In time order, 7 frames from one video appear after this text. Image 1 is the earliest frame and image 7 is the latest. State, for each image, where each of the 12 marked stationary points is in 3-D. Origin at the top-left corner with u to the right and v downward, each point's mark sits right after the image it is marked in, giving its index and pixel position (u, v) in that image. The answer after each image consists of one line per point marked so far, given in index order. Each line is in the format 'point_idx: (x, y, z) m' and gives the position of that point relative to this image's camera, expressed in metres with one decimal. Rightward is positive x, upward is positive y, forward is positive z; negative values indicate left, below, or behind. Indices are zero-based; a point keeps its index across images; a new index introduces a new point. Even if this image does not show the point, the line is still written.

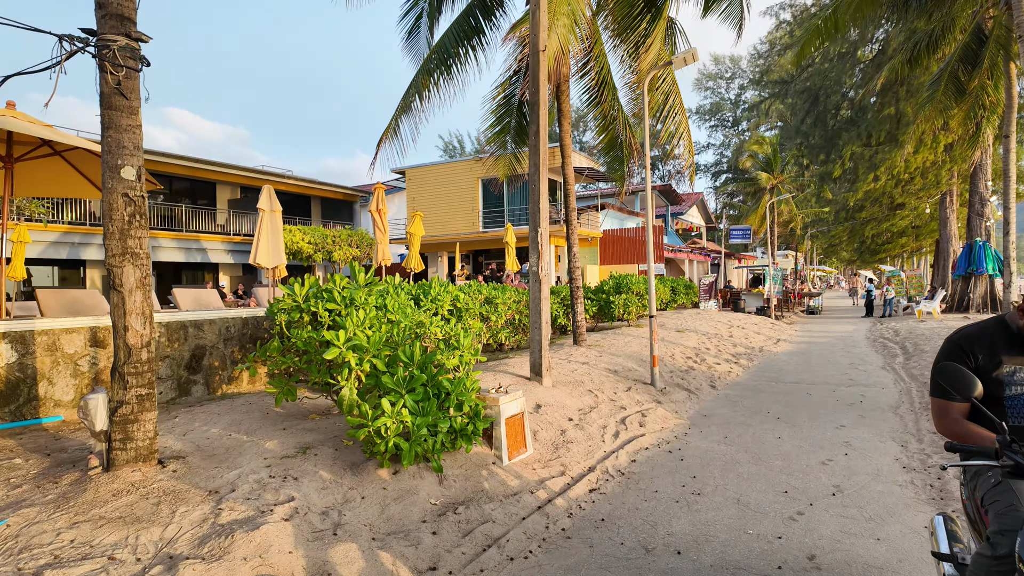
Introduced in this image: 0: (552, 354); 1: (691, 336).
0: (+0.5, -0.9, +8.5) m
1: (+3.8, -1.0, +12.7) m
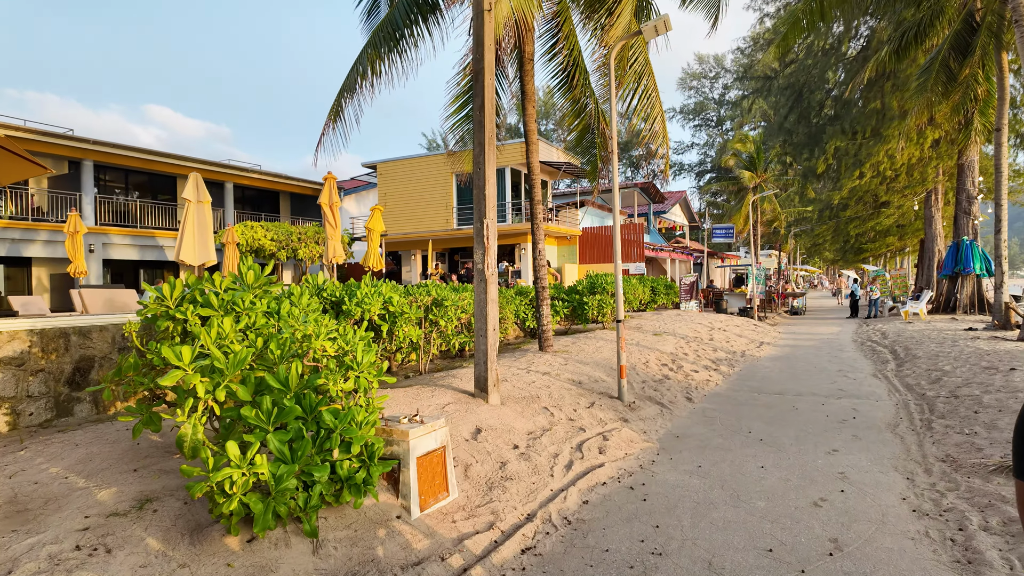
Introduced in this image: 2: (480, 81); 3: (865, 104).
0: (-0.1, -1.0, +7.5) m
1: (+3.1, -1.0, +11.8) m
2: (-0.3, +1.9, +5.6) m
3: (+11.6, +6.0, +19.8) m
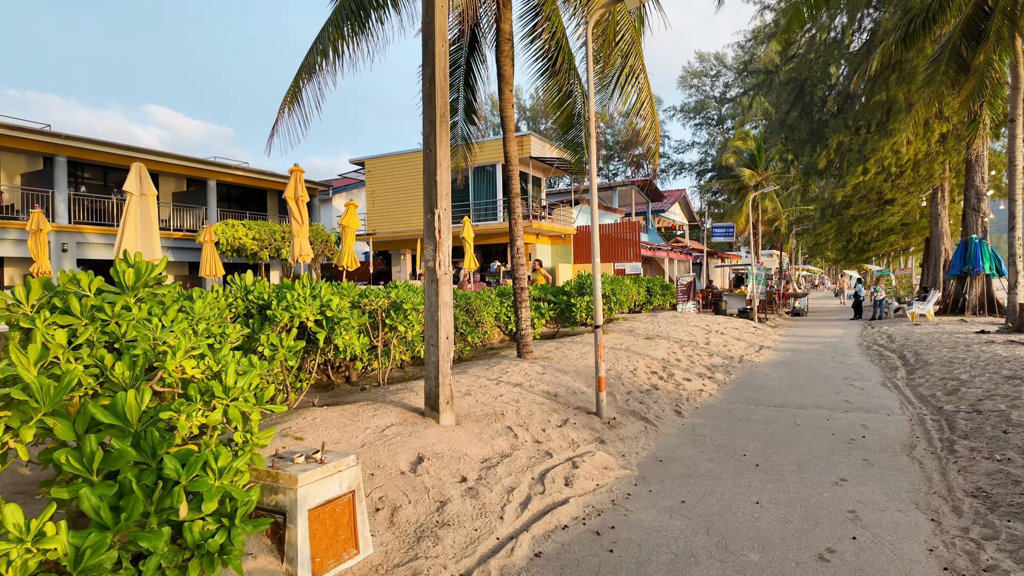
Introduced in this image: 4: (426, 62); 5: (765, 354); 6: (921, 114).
0: (-0.4, -1.0, +6.8) m
1: (+2.7, -1.0, +11.0) m
2: (-0.7, +1.9, +4.8) m
3: (+11.3, +6.0, +19.0) m
4: (-0.7, +1.8, +4.8) m
5: (+5.1, -1.3, +12.1) m
6: (+11.3, +4.8, +16.6) m
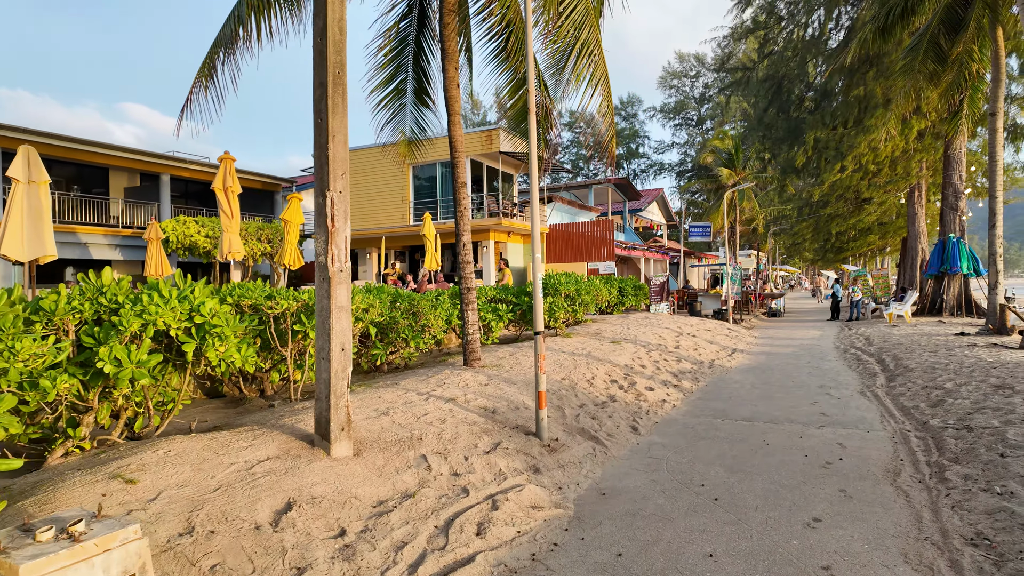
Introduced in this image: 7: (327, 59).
0: (-1.0, -1.0, +5.9) m
1: (+2.0, -1.0, +10.3) m
2: (-1.2, +1.9, +4.0) m
3: (+10.3, +6.0, +18.5) m
4: (-1.3, +1.8, +3.9) m
5: (+4.3, -1.3, +11.4) m
6: (+10.4, +4.8, +16.1) m
7: (-1.2, +1.5, +3.9) m
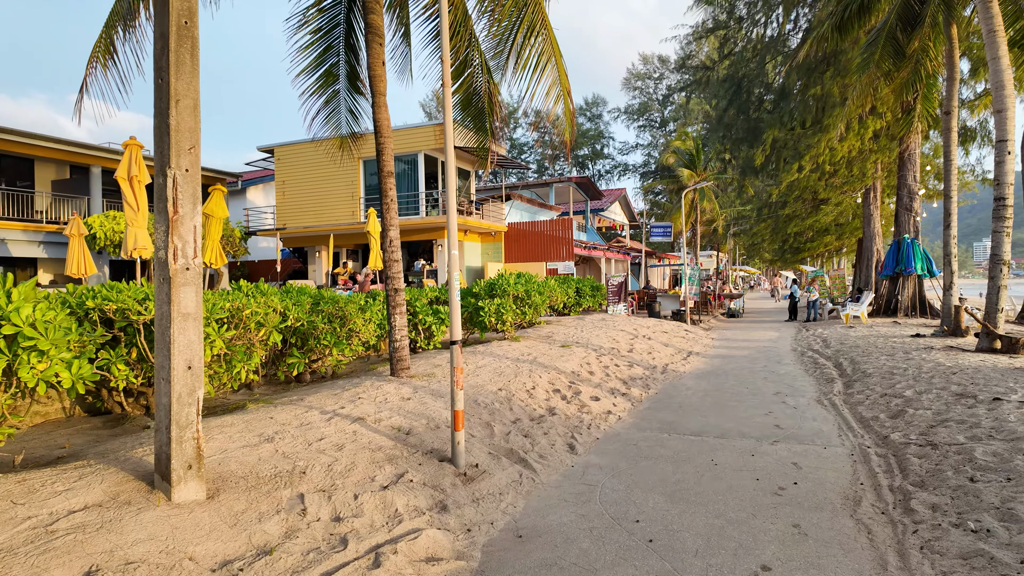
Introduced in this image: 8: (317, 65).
0: (-1.7, -1.0, +5.1) m
1: (+1.0, -1.0, +9.7) m
2: (-1.8, +1.9, +3.2) m
3: (+8.9, +6.0, +18.3) m
4: (-1.8, +1.8, +3.2) m
5: (+3.3, -1.4, +10.9) m
6: (+9.1, +4.8, +16.0) m
7: (-1.8, +1.5, +3.1) m
8: (-2.9, +3.4, +9.0) m
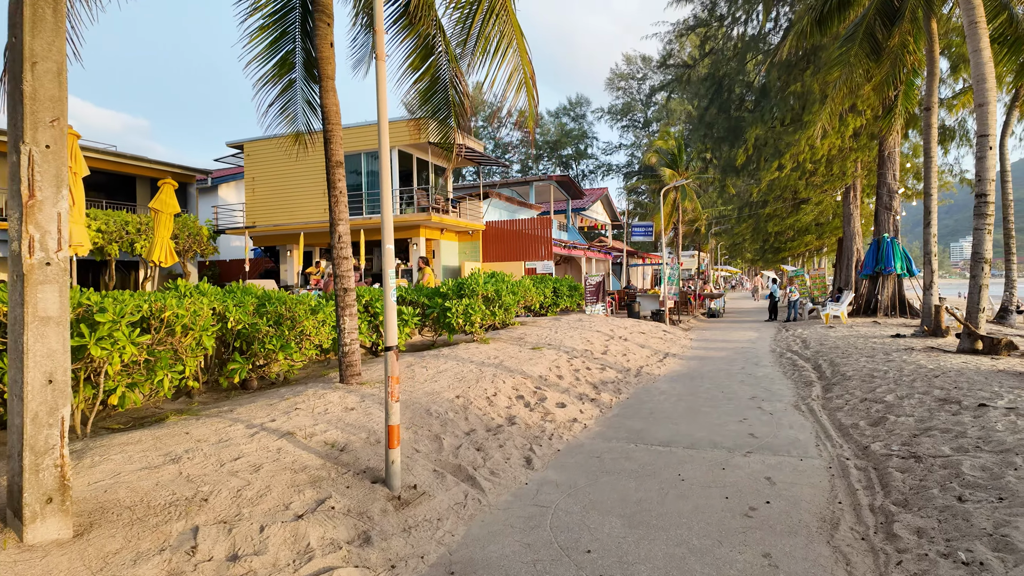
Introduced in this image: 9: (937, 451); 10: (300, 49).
0: (-2.1, -1.0, +4.6) m
1: (+0.5, -1.0, +9.2) m
2: (-2.2, +1.9, +2.7) m
3: (+8.2, +6.0, +18.1) m
4: (-2.2, +1.8, +2.7) m
5: (+2.7, -1.3, +10.6) m
6: (+8.5, +4.8, +15.7) m
7: (-2.1, +1.5, +2.6) m
8: (-3.4, +3.4, +8.5) m
9: (+3.2, -1.2, +4.5) m
10: (-3.1, +3.5, +8.7) m
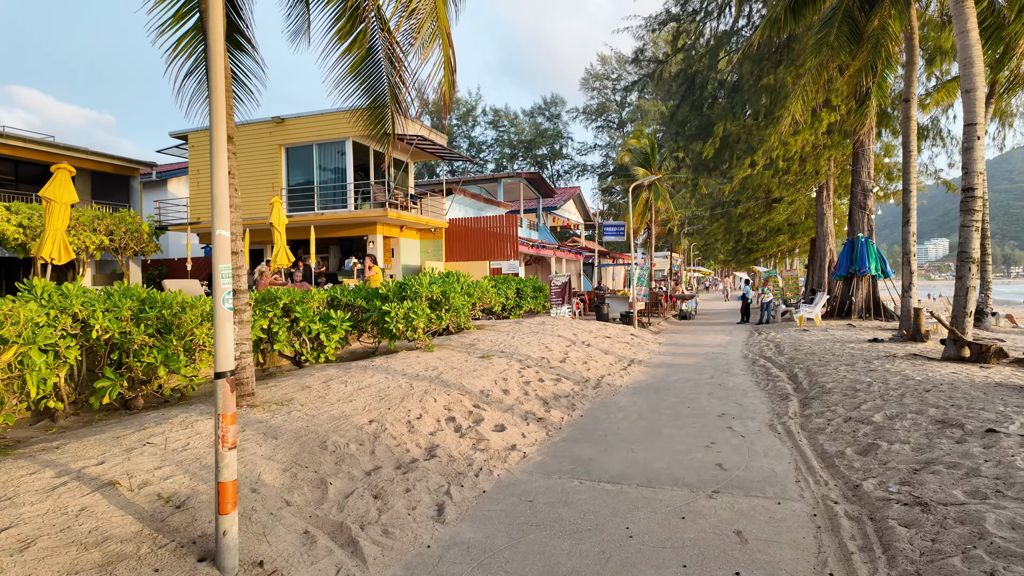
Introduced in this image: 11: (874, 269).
0: (-2.7, -1.0, +3.5) m
1: (-0.2, -1.1, +8.2) m
2: (-2.7, +1.9, +1.6) m
3: (+7.1, +6.0, +17.4) m
4: (-2.7, +1.8, +1.6) m
5: (+1.9, -1.4, +9.6) m
6: (+7.4, +4.8, +15.0) m
7: (-2.6, +1.5, +1.5) m
8: (-4.2, +3.4, +7.3) m
9: (+2.6, -1.2, +3.6) m
10: (-3.8, +3.5, +7.5) m
11: (+10.1, +0.5, +16.7) m
